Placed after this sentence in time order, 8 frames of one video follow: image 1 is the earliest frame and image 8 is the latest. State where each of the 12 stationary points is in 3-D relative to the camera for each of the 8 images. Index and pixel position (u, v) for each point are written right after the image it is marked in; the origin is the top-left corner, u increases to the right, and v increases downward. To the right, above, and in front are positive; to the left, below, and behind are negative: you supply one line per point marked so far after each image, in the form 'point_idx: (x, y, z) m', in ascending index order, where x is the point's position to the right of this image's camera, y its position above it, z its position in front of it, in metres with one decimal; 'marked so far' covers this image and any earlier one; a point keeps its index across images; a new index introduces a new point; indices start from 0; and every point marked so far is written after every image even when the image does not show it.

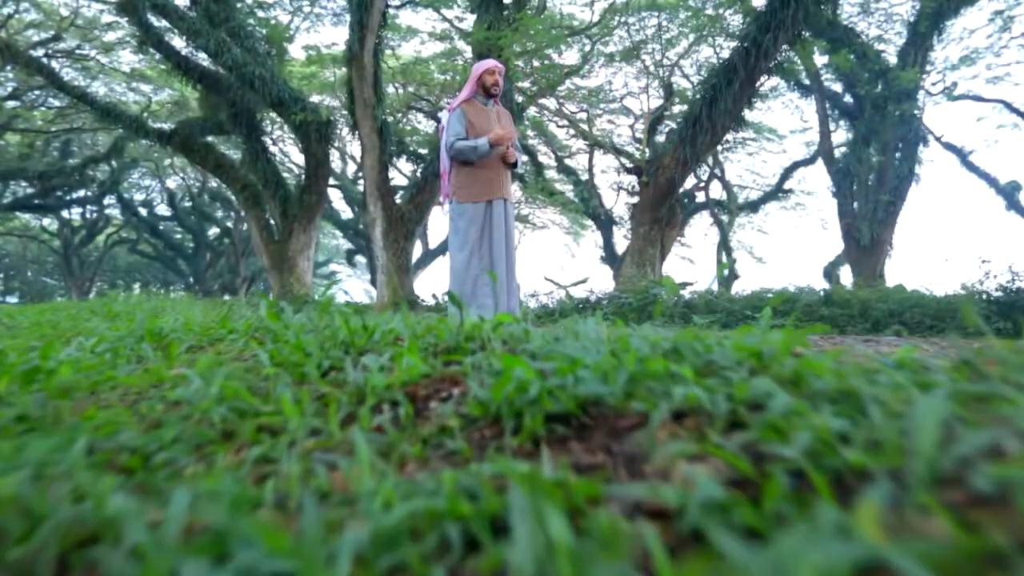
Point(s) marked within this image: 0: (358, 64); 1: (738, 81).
0: (-4.5, +6.7, +19.8) m
1: (+4.8, +4.4, +14.2) m
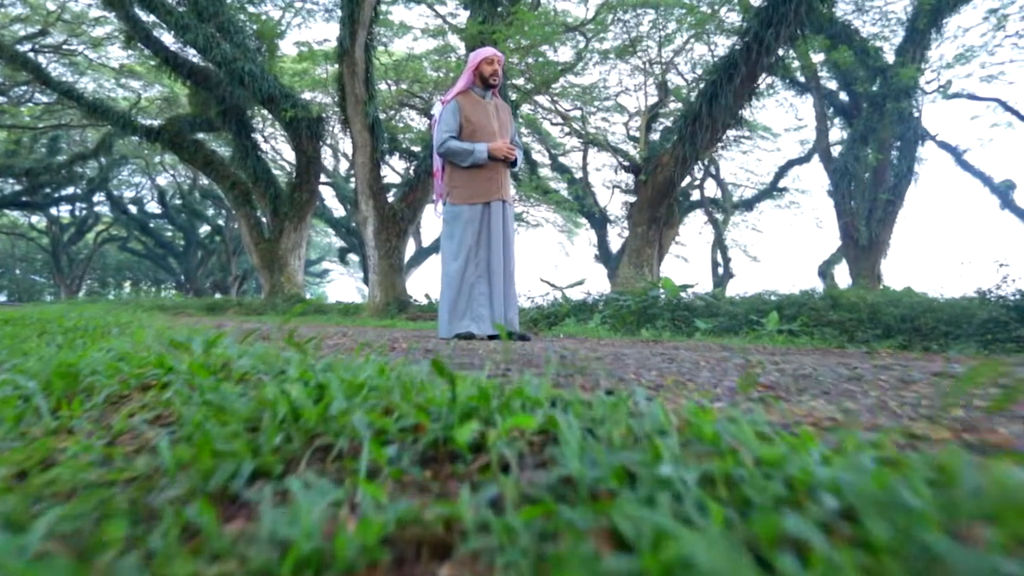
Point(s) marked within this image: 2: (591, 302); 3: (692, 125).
0: (-4.6, +6.7, +19.3) m
1: (+4.7, +4.3, +13.8) m
2: (+1.5, -0.2, +13.1) m
3: (+3.8, +3.5, +14.2) m
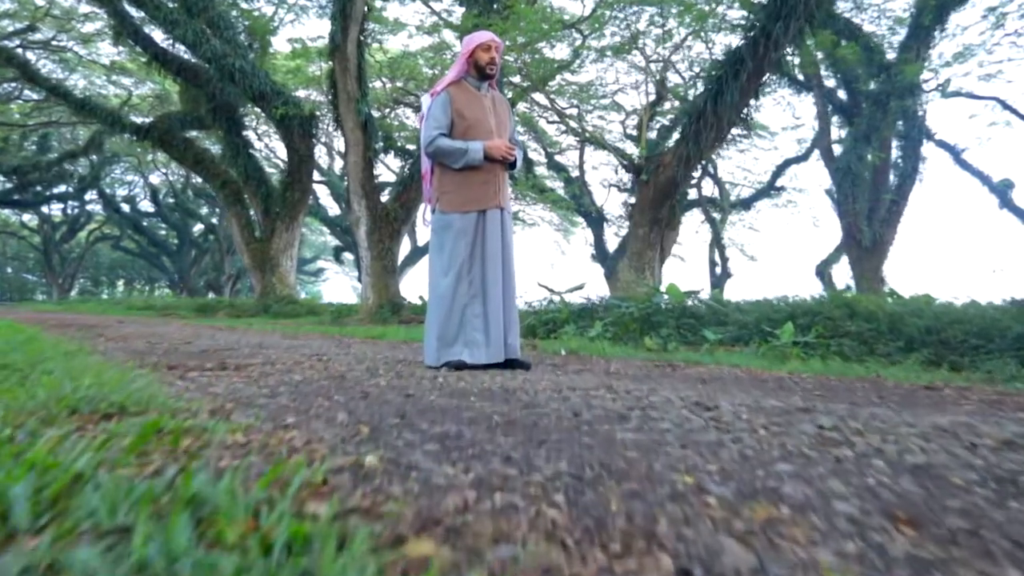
0: (-4.7, +6.6, +18.6) m
1: (+4.6, +4.2, +13.2) m
2: (+1.5, -0.3, +12.5) m
3: (+3.8, +3.4, +13.7) m
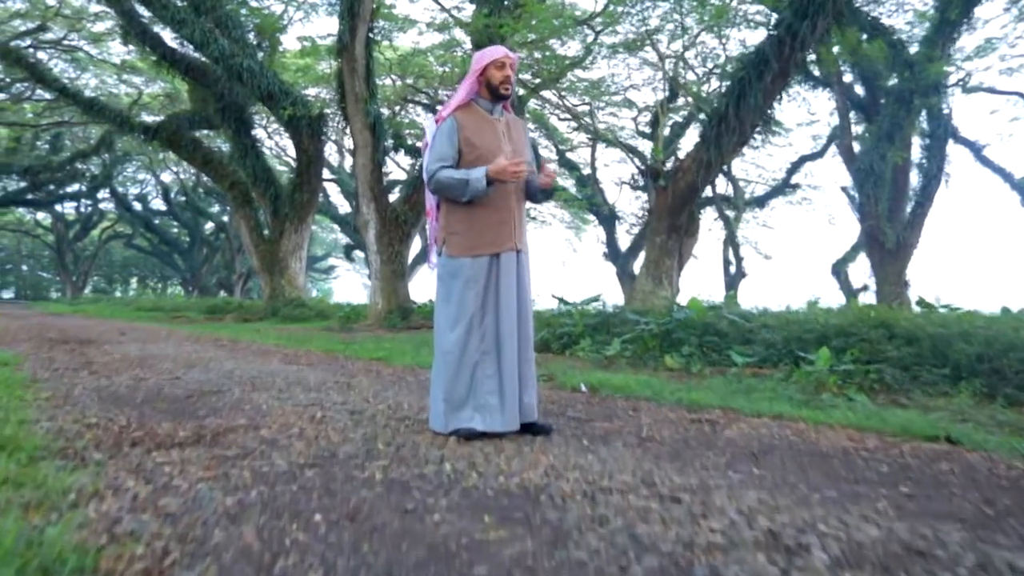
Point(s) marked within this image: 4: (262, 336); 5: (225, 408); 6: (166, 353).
0: (-4.4, +6.4, +18.1) m
1: (+4.8, +4.0, +12.6) m
2: (+1.7, -0.5, +12.0) m
3: (+4.0, +3.2, +13.0) m
4: (-6.4, -1.2, +17.0) m
5: (-1.9, -0.8, +4.4) m
6: (-4.7, -0.9, +9.0) m
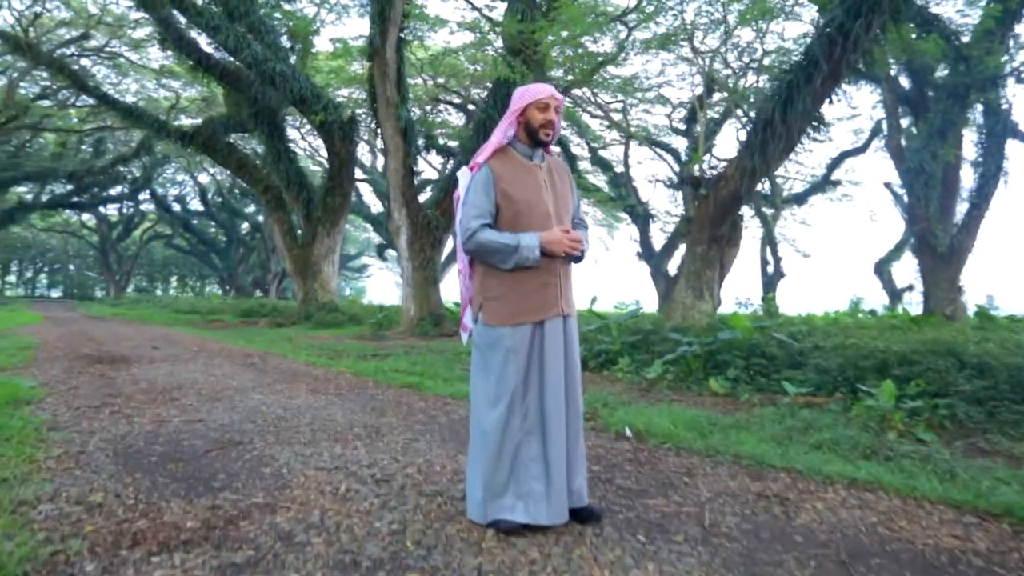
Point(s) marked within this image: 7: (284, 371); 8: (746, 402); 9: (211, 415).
0: (-3.5, +6.1, +17.9) m
1: (+5.5, +3.7, +11.9) m
2: (+2.3, -0.8, +11.5) m
3: (+4.7, +2.9, +12.4) m
4: (-5.5, -1.4, +16.9) m
5: (-1.6, -1.1, +4.1) m
6: (-4.2, -1.2, +8.8) m
7: (-3.4, -1.3, +10.0) m
8: (+3.0, -1.5, +8.6) m
9: (-2.7, -1.1, +6.0) m
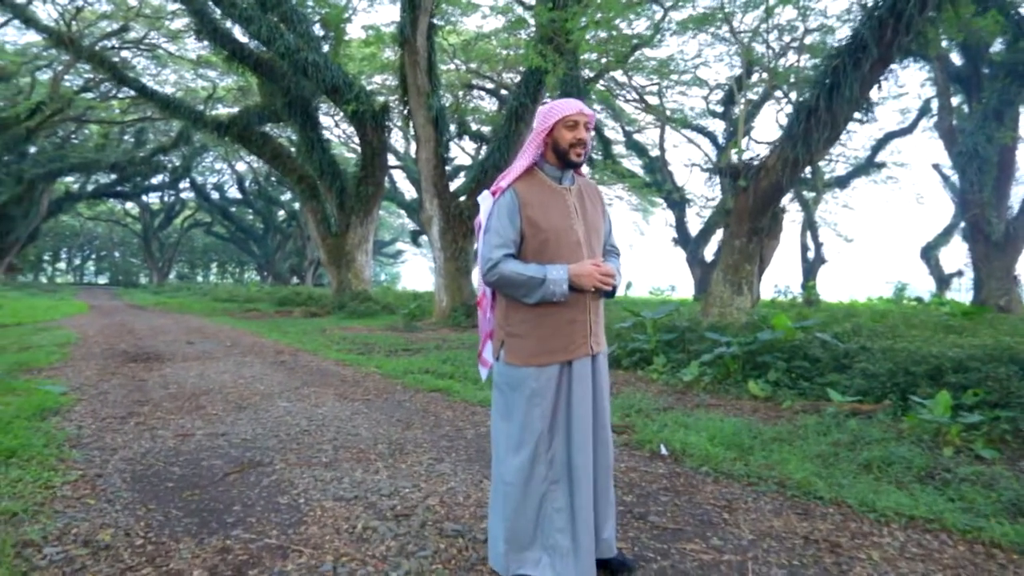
0: (-2.7, +6.3, +17.6) m
1: (+6.0, +3.8, +11.2) m
2: (+2.8, -0.8, +11.1) m
3: (+5.2, +3.0, +11.8) m
4: (-4.7, -1.3, +16.9) m
5: (-1.5, -1.3, +3.9) m
6: (-3.8, -1.2, +8.8) m
7: (-2.9, -1.2, +9.9) m
8: (+3.4, -1.5, +8.2) m
9: (-2.4, -1.2, +5.9) m
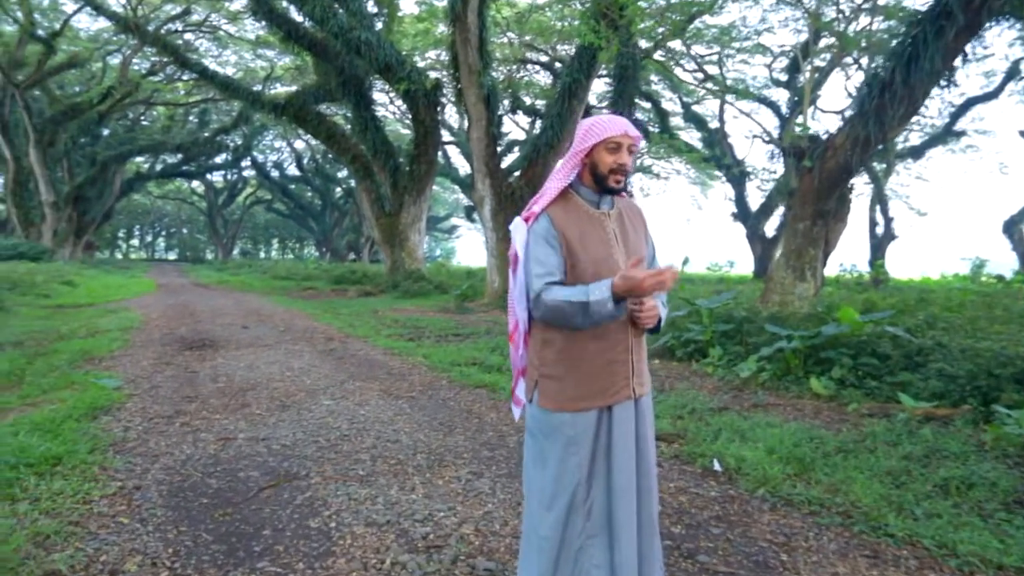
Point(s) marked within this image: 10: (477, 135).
0: (-1.4, +6.7, +17.2) m
1: (+6.8, +4.0, +10.3) m
2: (+3.6, -0.6, +10.6) m
3: (+6.0, +3.1, +11.0) m
4: (-3.4, -0.9, +17.0) m
5: (-1.3, -1.4, +3.8) m
6: (-3.2, -1.1, +8.8) m
7: (-2.2, -1.1, +9.9) m
8: (+3.9, -1.4, +7.7) m
9: (-2.1, -1.2, +5.9) m
10: (-1.0, +4.1, +18.3) m
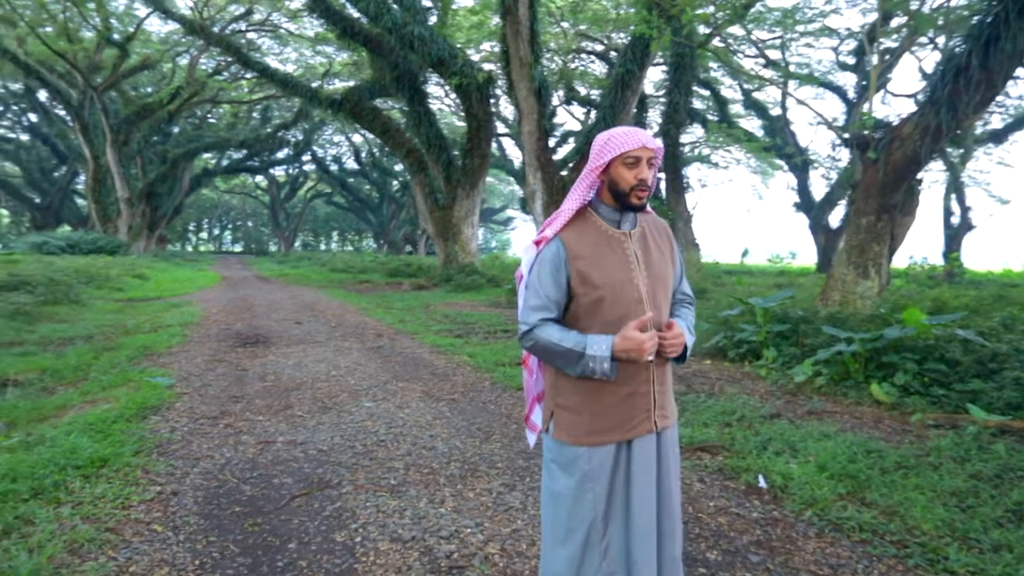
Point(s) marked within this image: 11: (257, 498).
0: (-0.1, +6.8, +17.1) m
1: (+7.4, +4.0, +9.5) m
2: (+4.3, -0.6, +10.1) m
3: (+6.8, +3.2, +10.3) m
4: (-2.2, -0.8, +17.1) m
5: (-1.1, -1.4, +3.8) m
6: (-2.6, -1.1, +9.0) m
7: (-1.6, -1.1, +9.9) m
8: (+4.4, -1.5, +7.2) m
9: (-1.7, -1.3, +5.9) m
10: (+0.3, +4.2, +18.1) m
11: (-1.7, -1.4, +4.4) m
